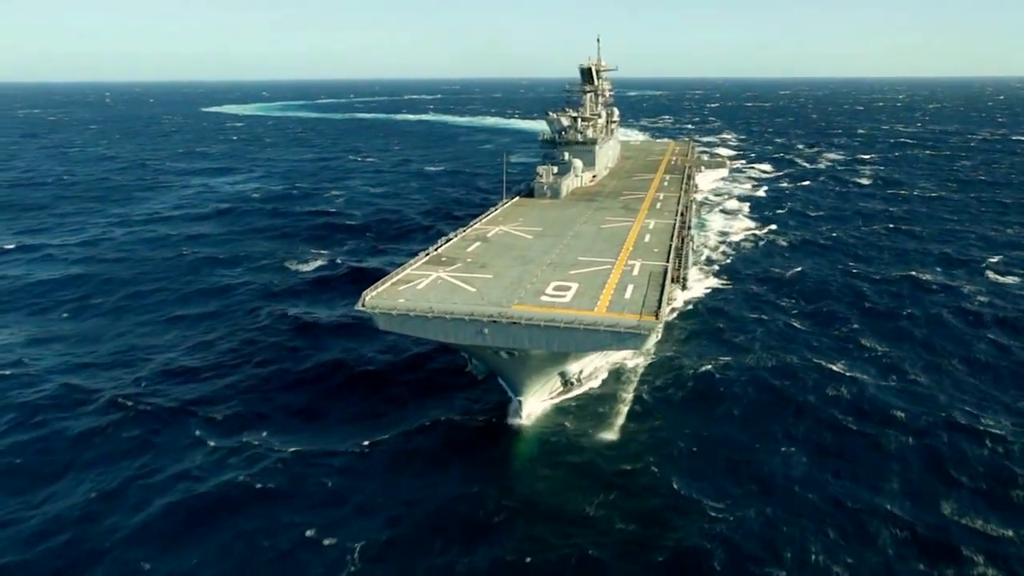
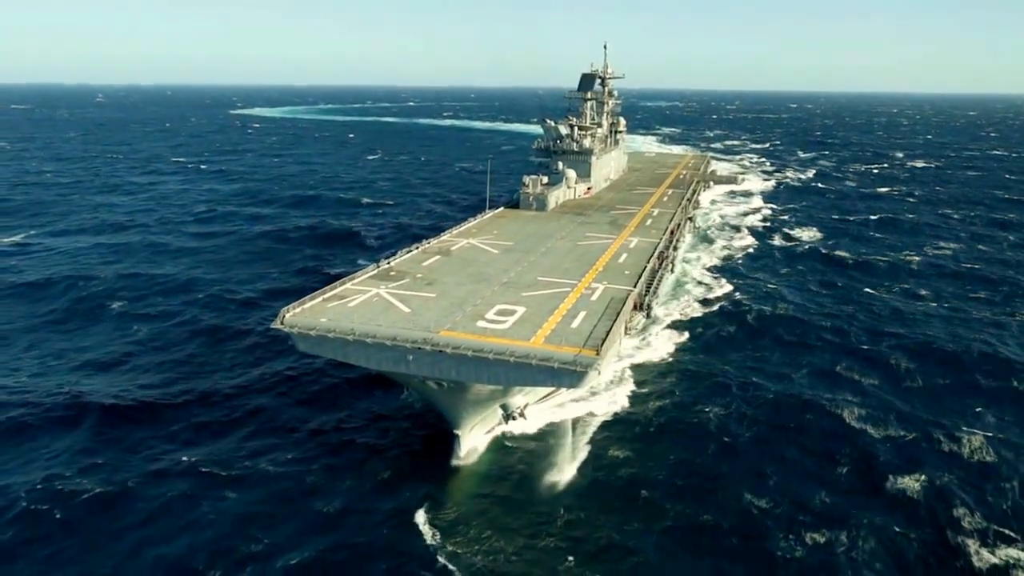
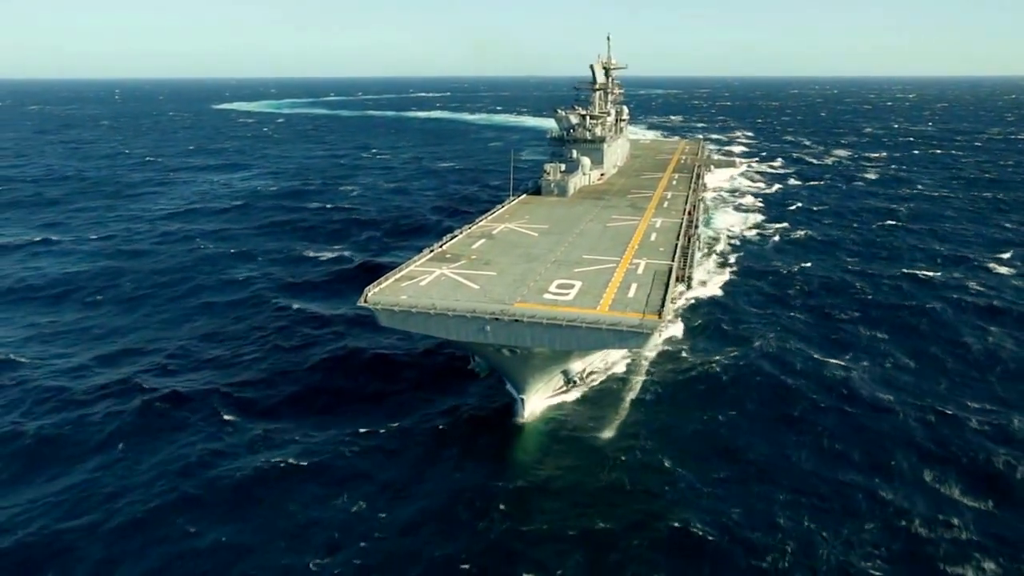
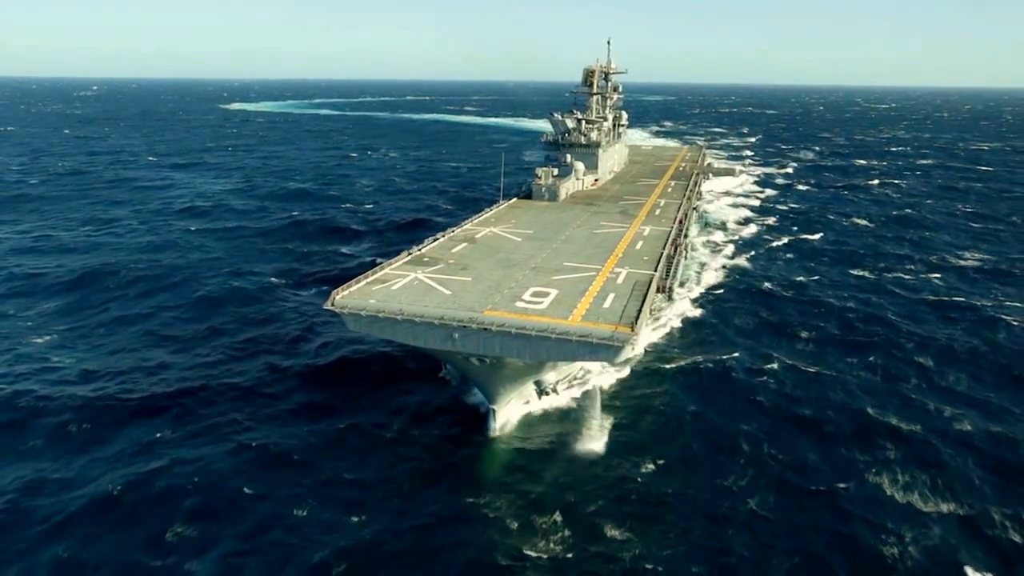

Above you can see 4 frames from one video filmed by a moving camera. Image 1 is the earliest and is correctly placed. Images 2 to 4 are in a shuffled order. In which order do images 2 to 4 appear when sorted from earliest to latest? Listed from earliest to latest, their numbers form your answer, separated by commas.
3, 4, 2
